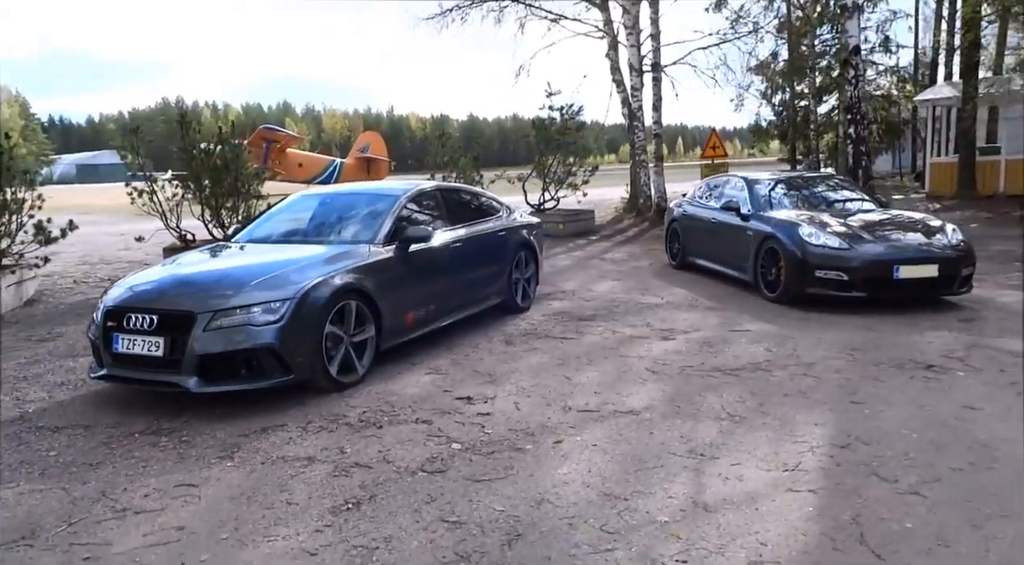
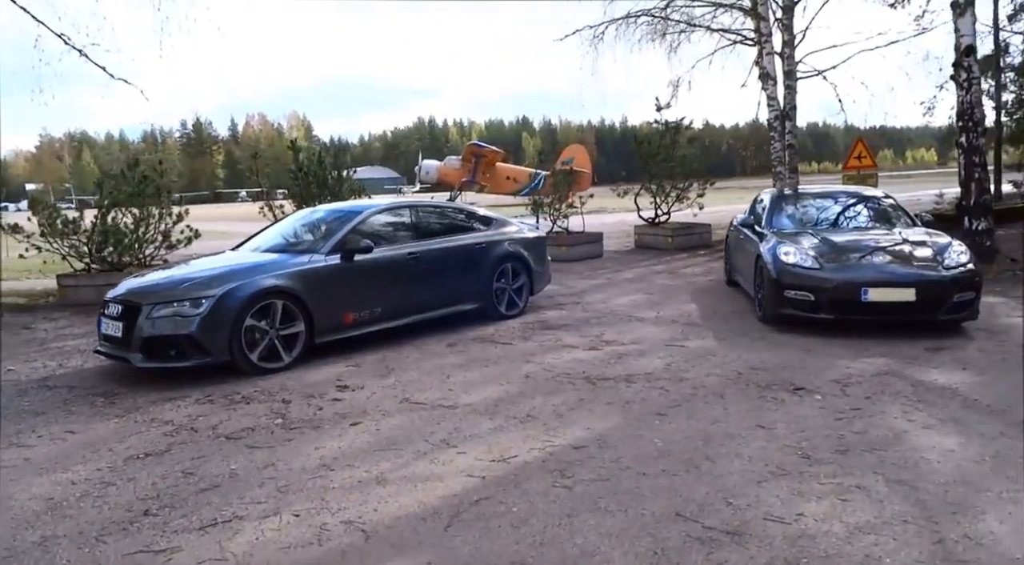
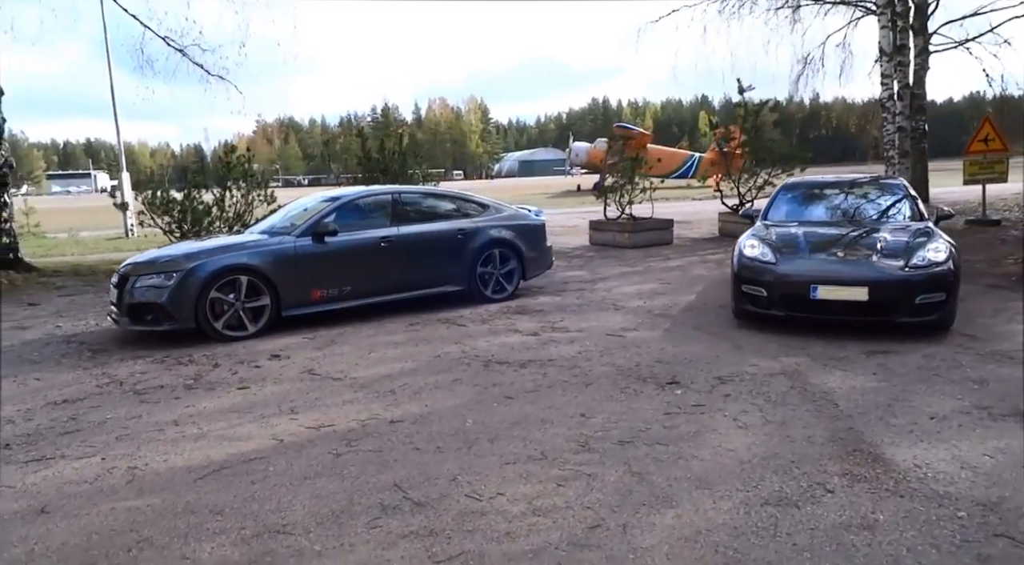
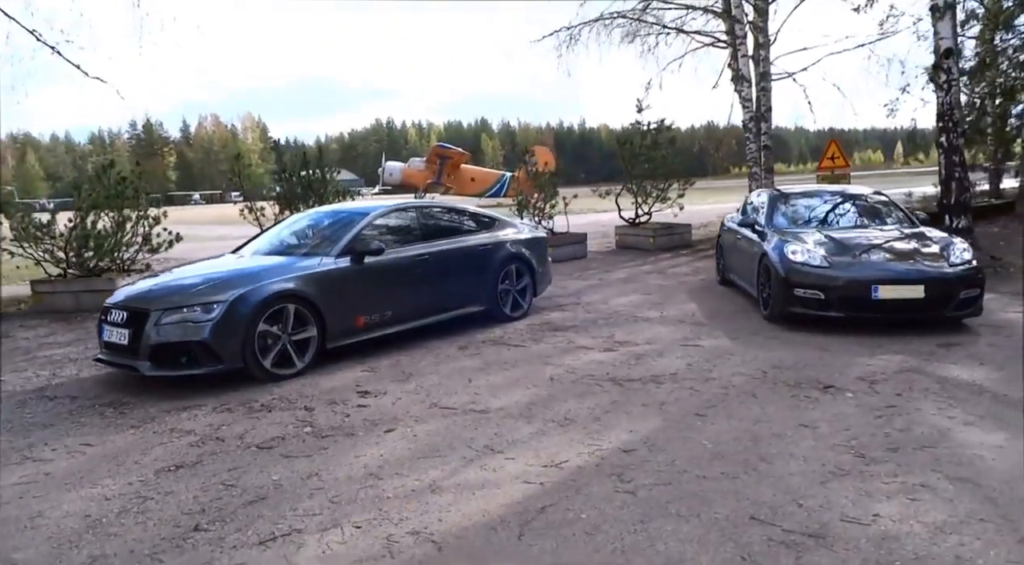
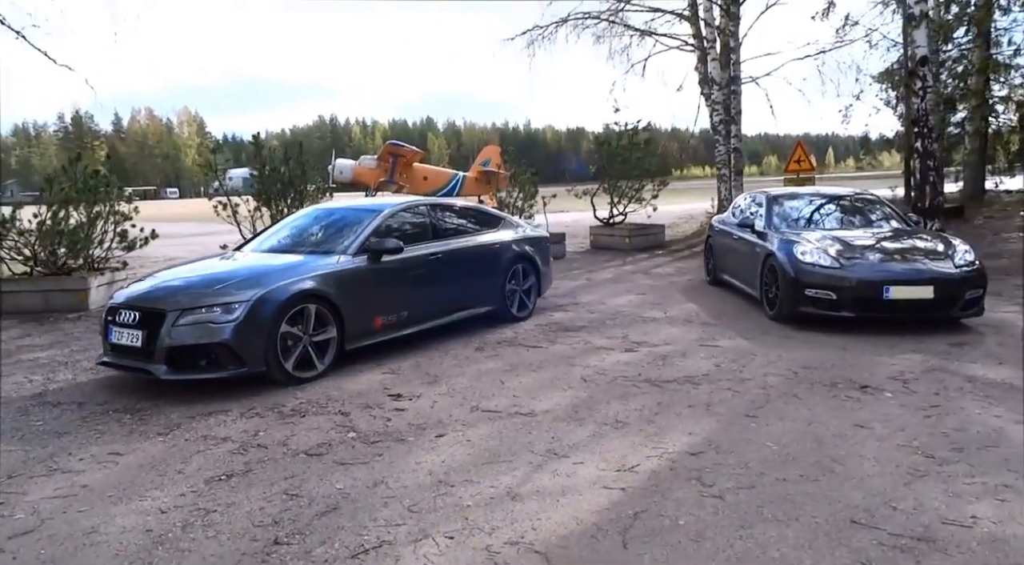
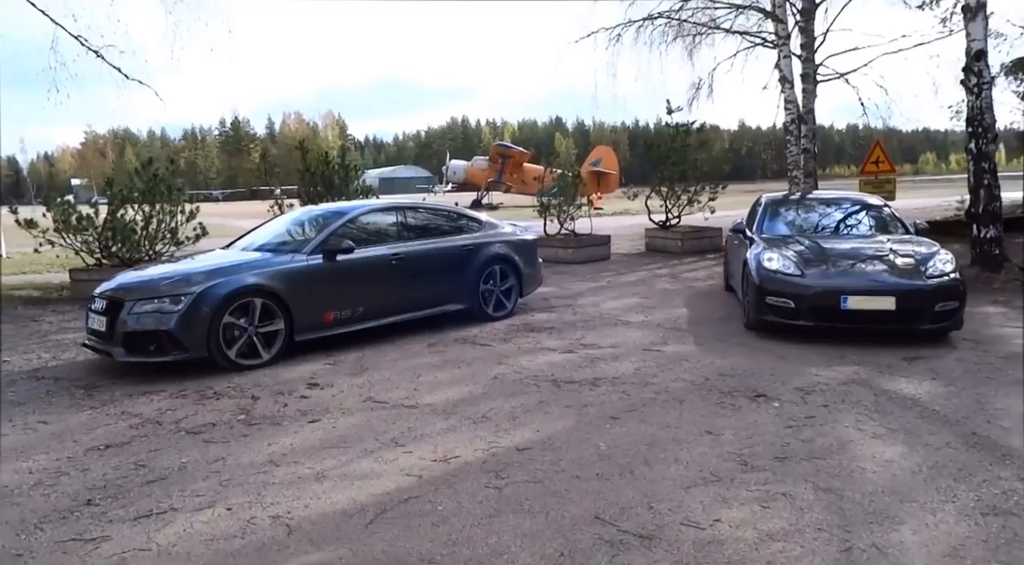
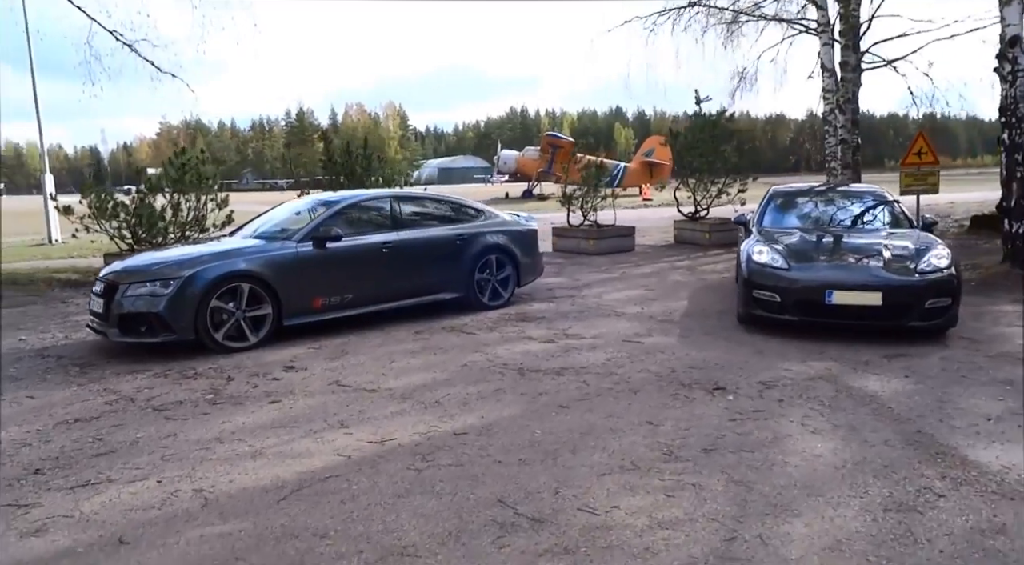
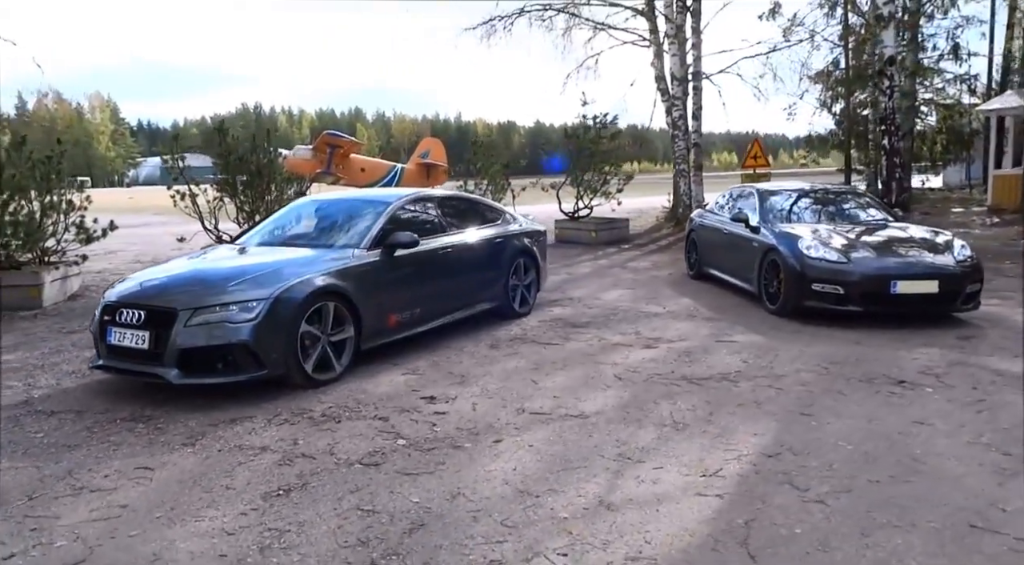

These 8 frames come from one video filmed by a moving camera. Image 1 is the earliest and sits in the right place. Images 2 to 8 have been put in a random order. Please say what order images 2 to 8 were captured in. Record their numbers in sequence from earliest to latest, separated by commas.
8, 5, 4, 2, 6, 7, 3
